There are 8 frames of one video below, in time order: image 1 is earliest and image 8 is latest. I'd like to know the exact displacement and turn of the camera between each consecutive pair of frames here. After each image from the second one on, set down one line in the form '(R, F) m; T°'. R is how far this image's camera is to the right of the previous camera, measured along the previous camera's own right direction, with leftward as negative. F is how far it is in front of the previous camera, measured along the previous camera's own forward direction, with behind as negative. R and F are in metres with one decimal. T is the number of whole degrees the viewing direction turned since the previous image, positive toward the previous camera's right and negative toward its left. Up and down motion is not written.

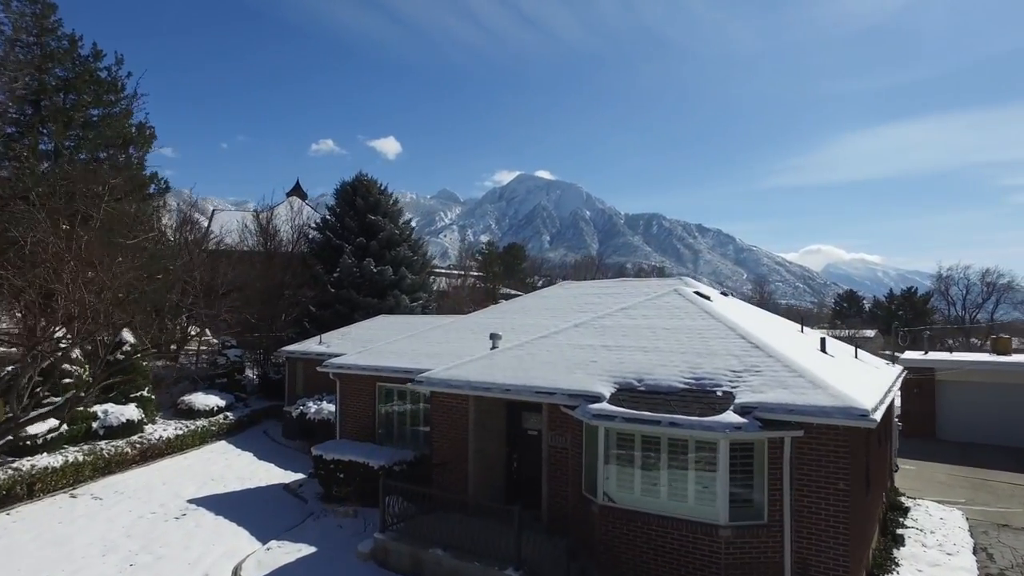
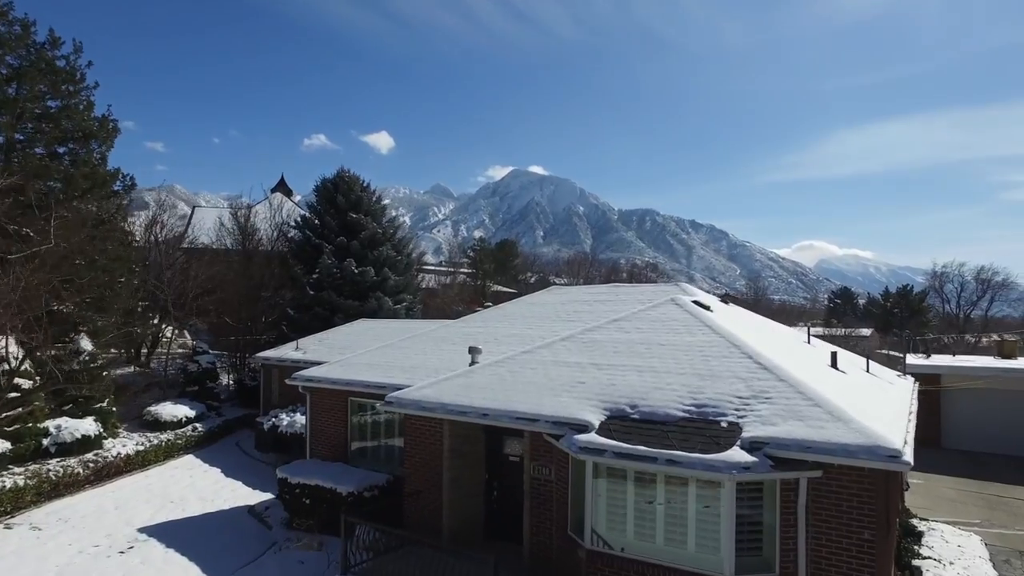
(+0.2, +1.0) m; +1°
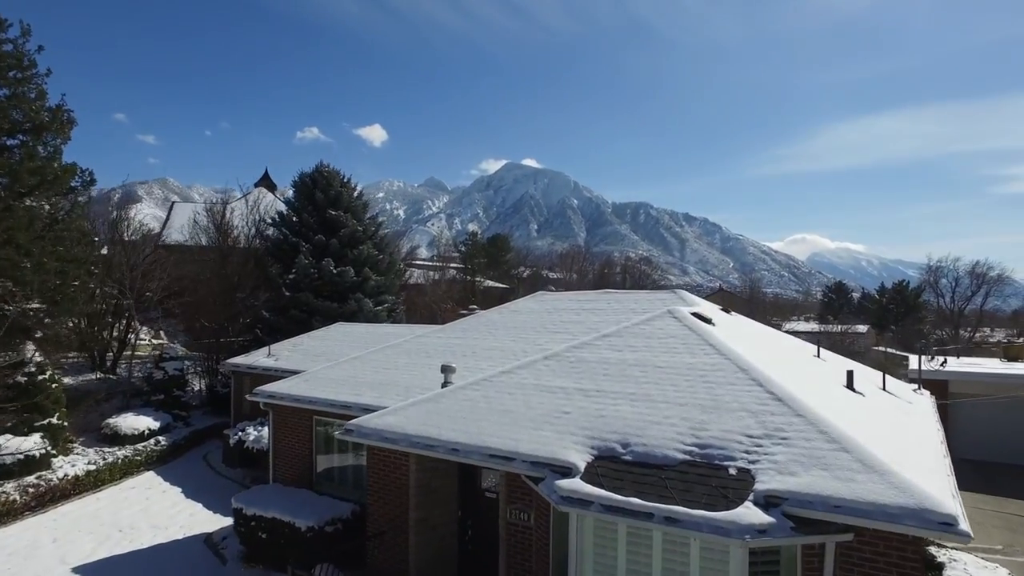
(+0.2, +1.1) m; +1°
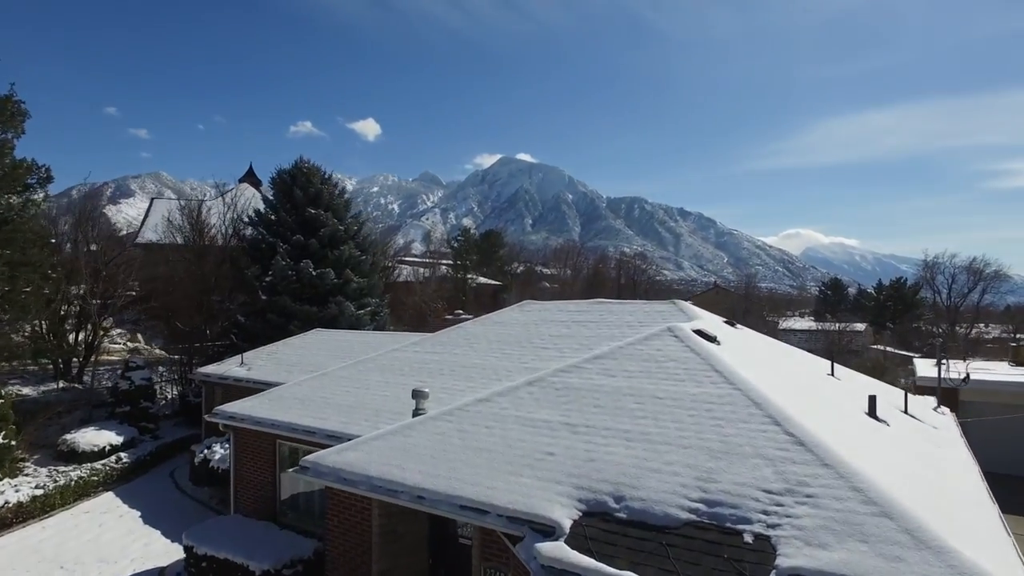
(+0.2, +1.0) m; +1°
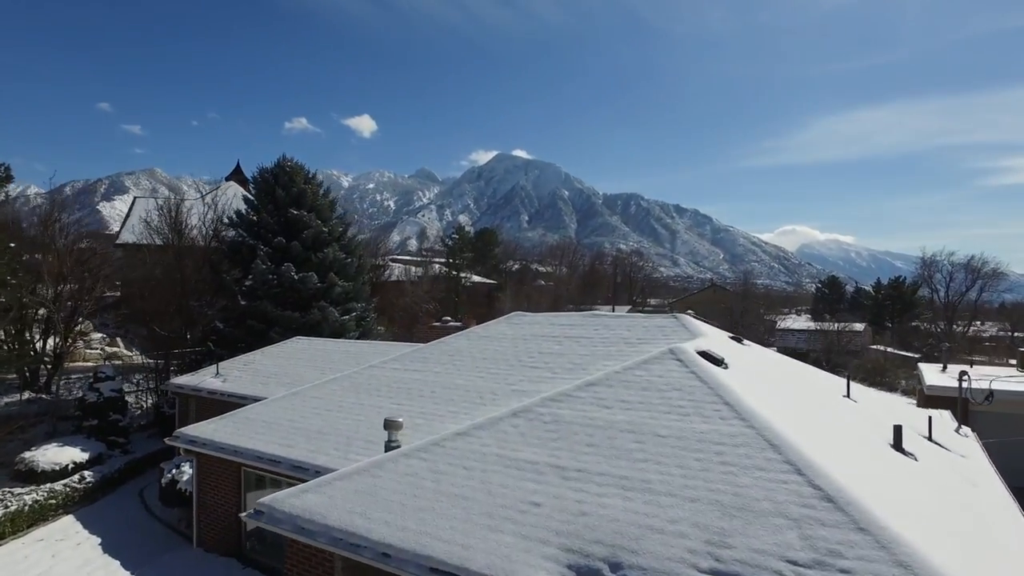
(+0.2, +0.9) m; 0°
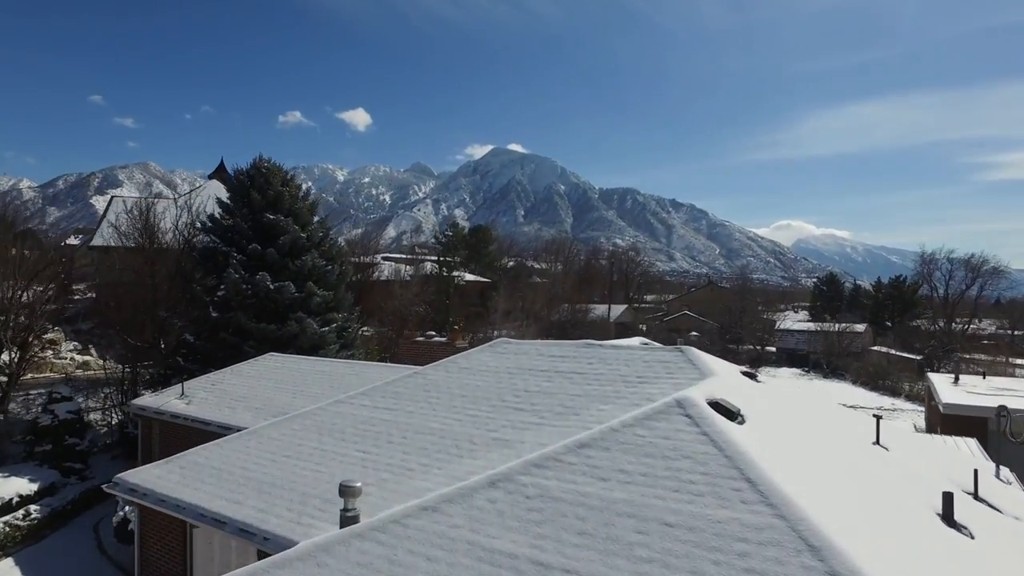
(+0.2, +1.2) m; 0°
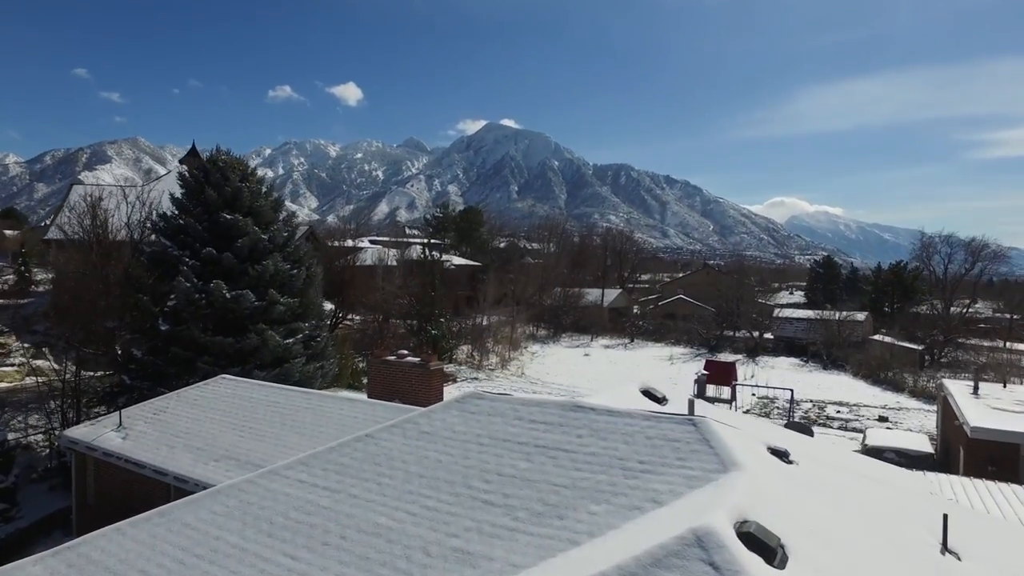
(+0.3, +1.8) m; +1°
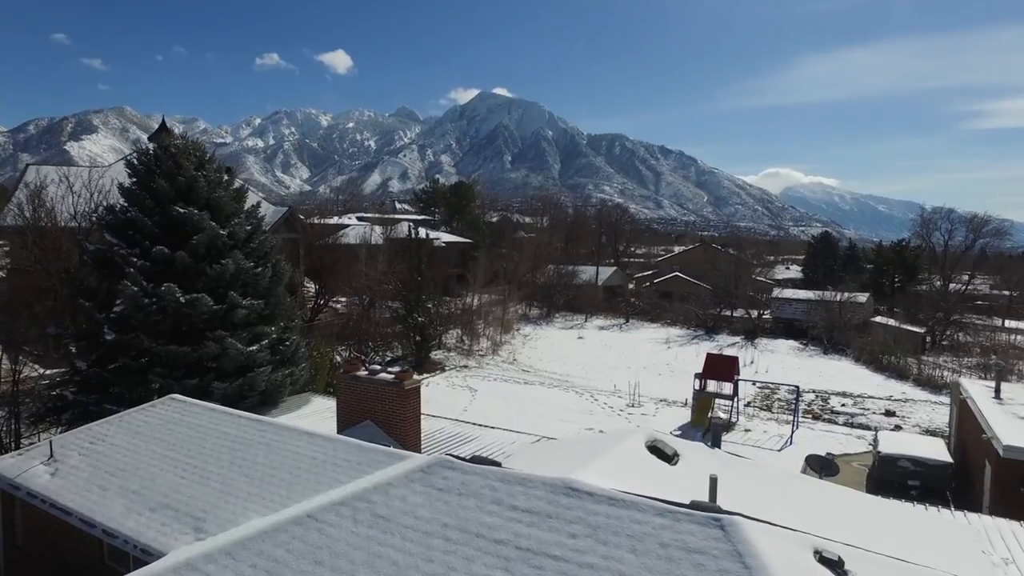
(+0.2, +1.6) m; +1°
